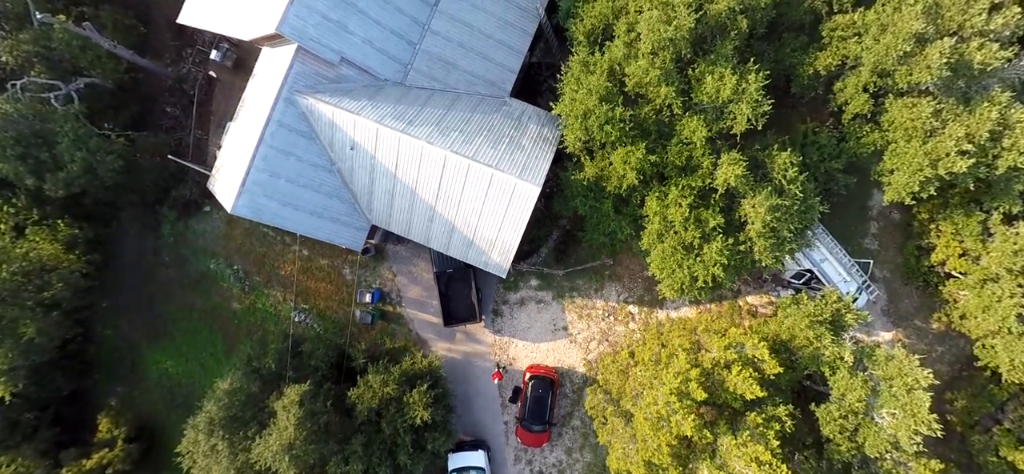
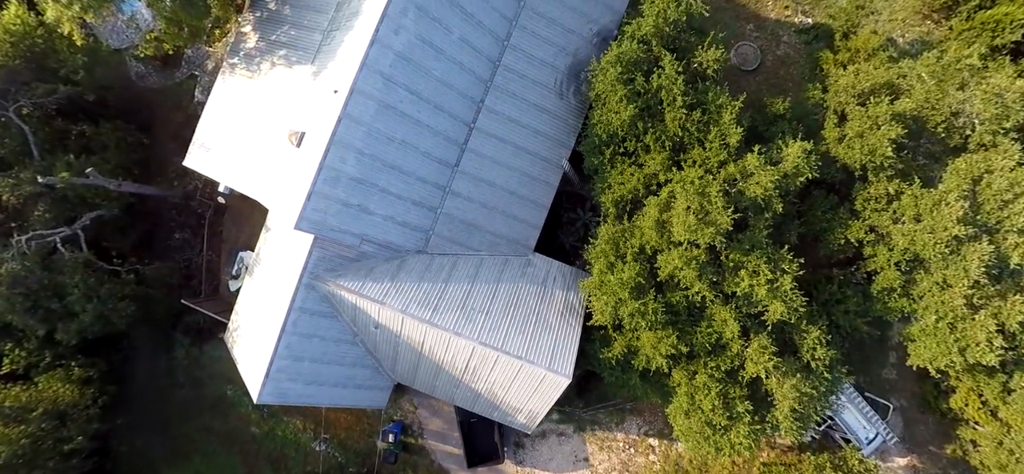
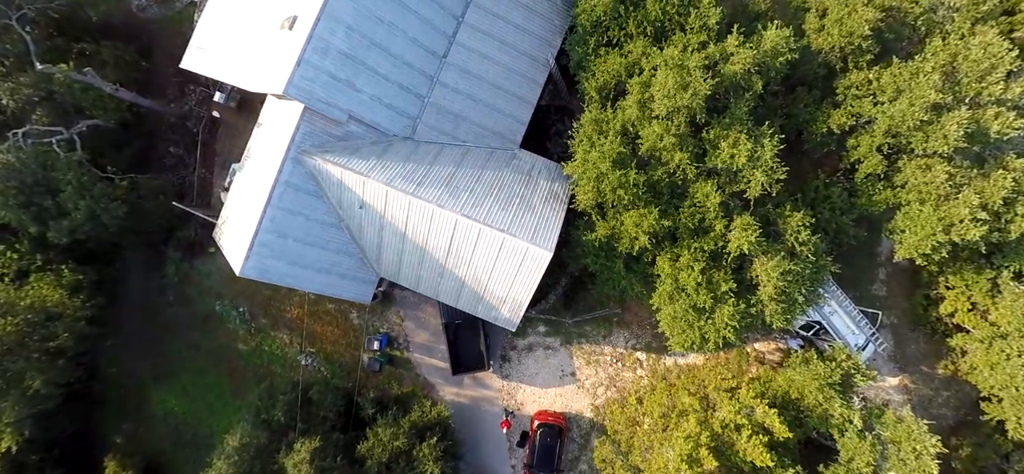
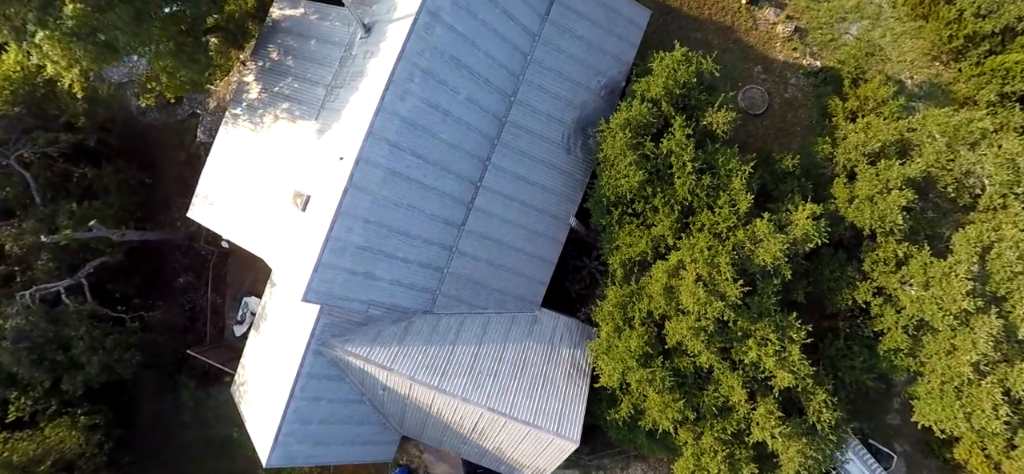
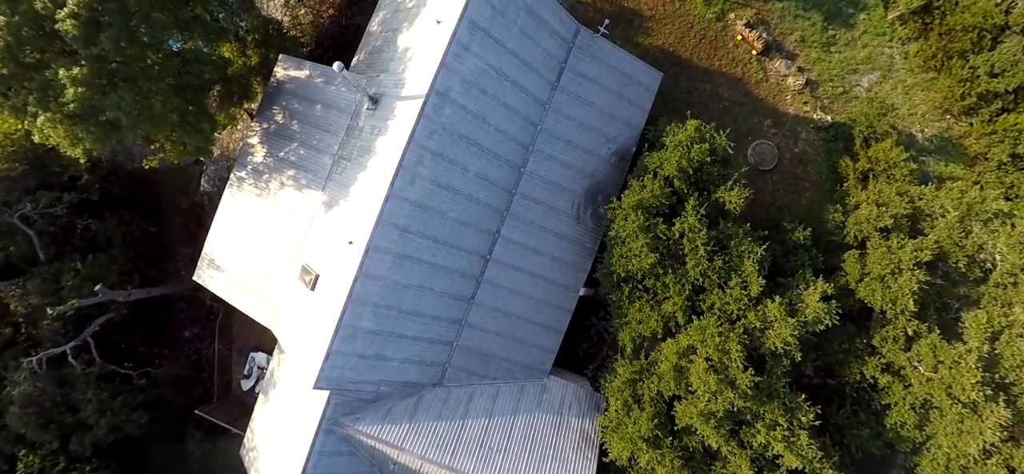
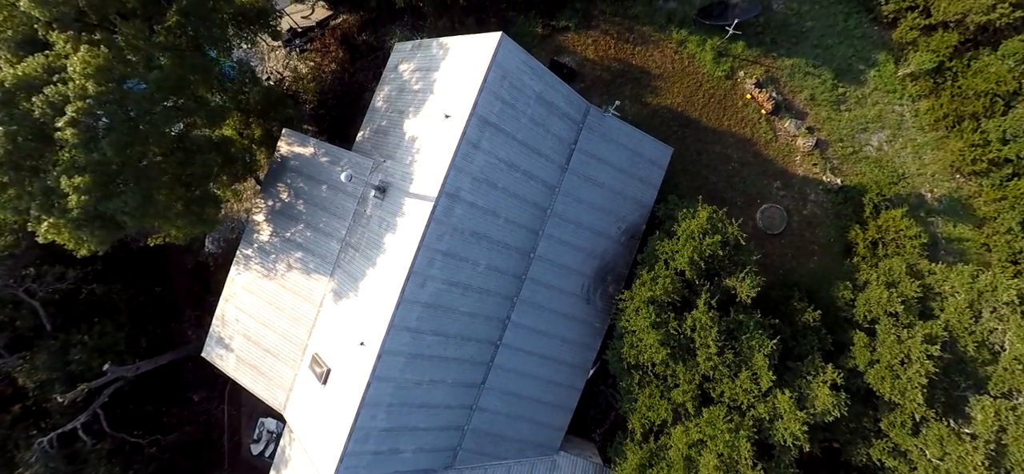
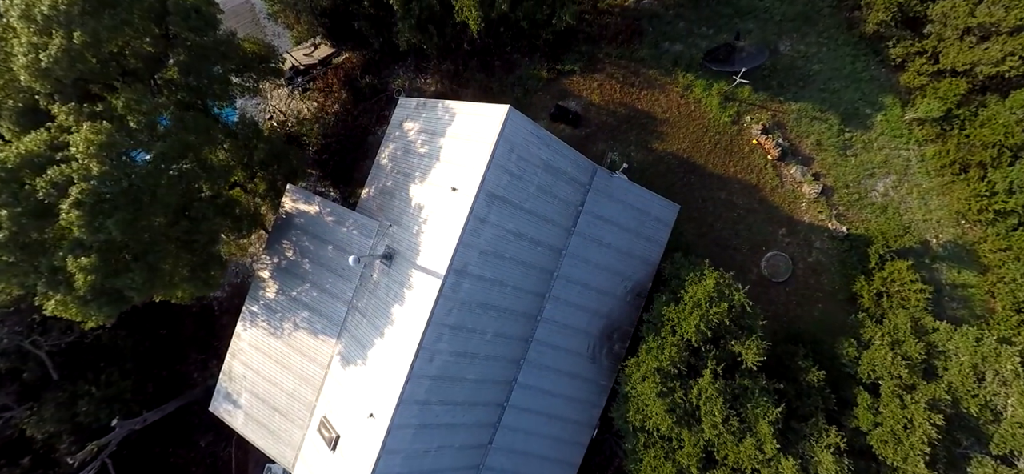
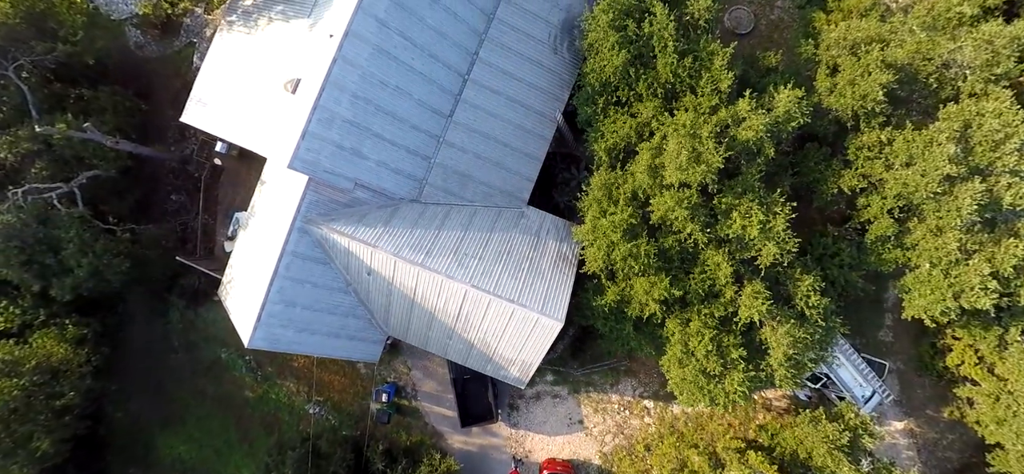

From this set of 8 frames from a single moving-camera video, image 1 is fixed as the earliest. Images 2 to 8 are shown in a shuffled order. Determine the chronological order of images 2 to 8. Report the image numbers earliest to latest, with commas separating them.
3, 8, 2, 4, 5, 6, 7
